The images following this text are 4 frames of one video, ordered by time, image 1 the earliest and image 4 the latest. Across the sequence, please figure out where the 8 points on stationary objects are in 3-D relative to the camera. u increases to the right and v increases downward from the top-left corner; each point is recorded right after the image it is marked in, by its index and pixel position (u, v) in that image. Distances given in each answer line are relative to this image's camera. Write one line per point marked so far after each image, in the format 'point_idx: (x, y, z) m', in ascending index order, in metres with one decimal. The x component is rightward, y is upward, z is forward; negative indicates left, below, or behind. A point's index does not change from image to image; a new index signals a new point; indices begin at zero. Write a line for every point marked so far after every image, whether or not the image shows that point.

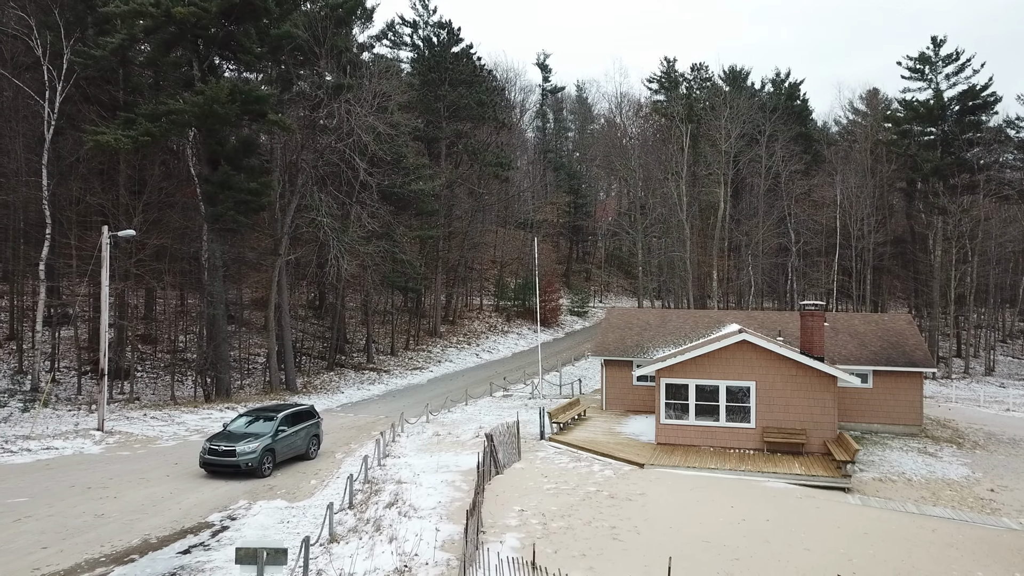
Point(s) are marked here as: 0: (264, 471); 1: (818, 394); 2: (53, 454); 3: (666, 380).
0: (-5.9, -4.3, +13.5) m
1: (+8.2, -2.8, +15.3) m
2: (-11.9, -4.3, +14.7) m
3: (+4.4, -2.6, +16.2) m
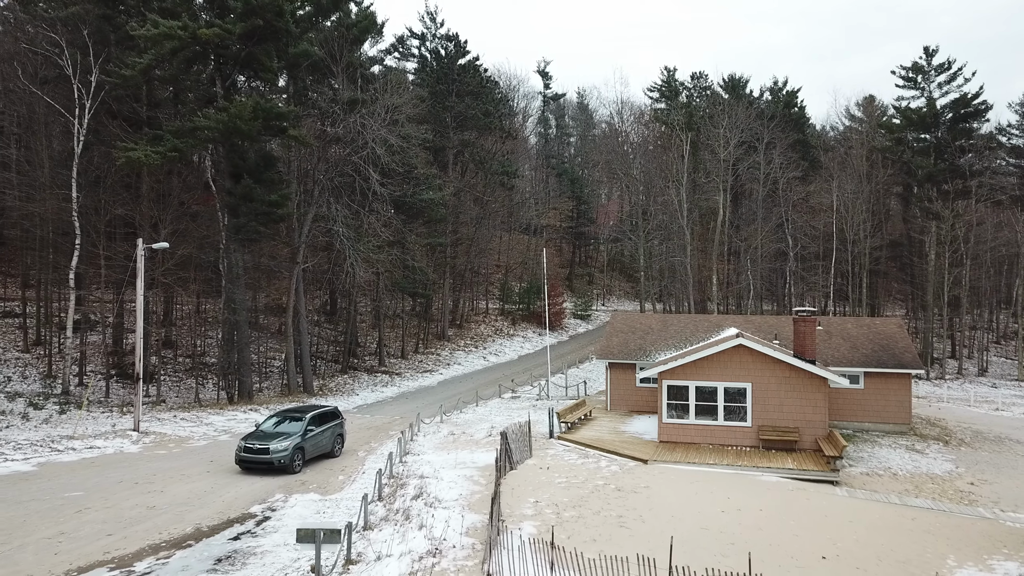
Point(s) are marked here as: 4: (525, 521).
0: (-5.6, -4.6, +14.6) m
1: (+8.5, -3.0, +16.3) m
2: (-11.5, -4.6, +15.8) m
3: (+4.7, -2.9, +17.2) m
4: (+0.2, -4.4, +10.8) m
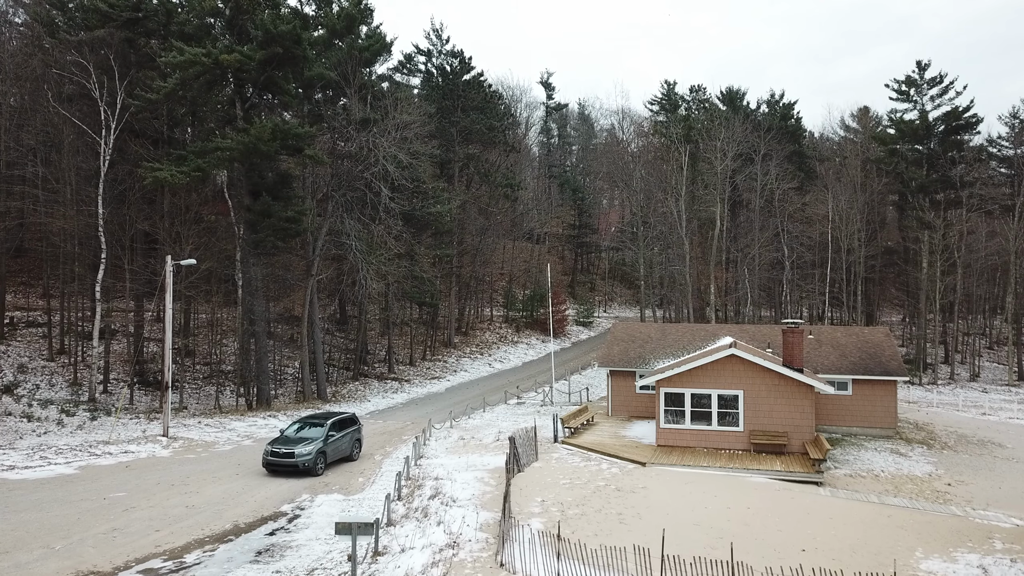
0: (-5.4, -5.0, +15.7) m
1: (+8.8, -3.4, +17.3) m
2: (-11.3, -5.0, +16.9) m
3: (+4.9, -3.3, +18.3) m
4: (+0.4, -4.8, +11.9) m
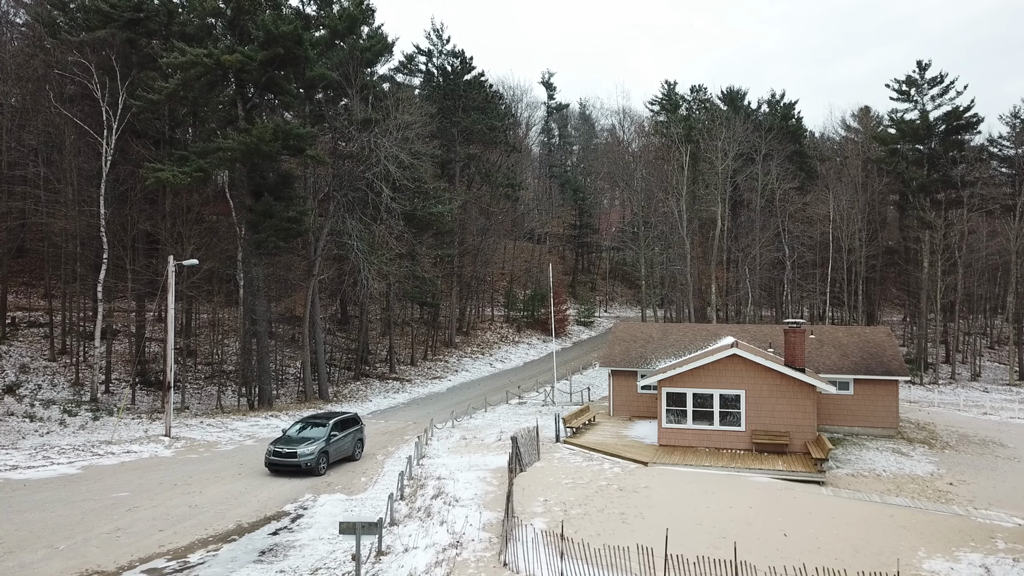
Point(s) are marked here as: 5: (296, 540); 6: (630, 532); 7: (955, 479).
0: (-5.3, -5.0, +15.7) m
1: (+8.8, -3.4, +17.4) m
2: (-11.3, -5.0, +16.9) m
3: (+5.0, -3.3, +18.3) m
4: (+0.5, -4.8, +11.9) m
5: (-4.2, -4.9, +11.1) m
6: (+2.3, -4.8, +11.3) m
7: (+12.6, -5.5, +16.2) m
